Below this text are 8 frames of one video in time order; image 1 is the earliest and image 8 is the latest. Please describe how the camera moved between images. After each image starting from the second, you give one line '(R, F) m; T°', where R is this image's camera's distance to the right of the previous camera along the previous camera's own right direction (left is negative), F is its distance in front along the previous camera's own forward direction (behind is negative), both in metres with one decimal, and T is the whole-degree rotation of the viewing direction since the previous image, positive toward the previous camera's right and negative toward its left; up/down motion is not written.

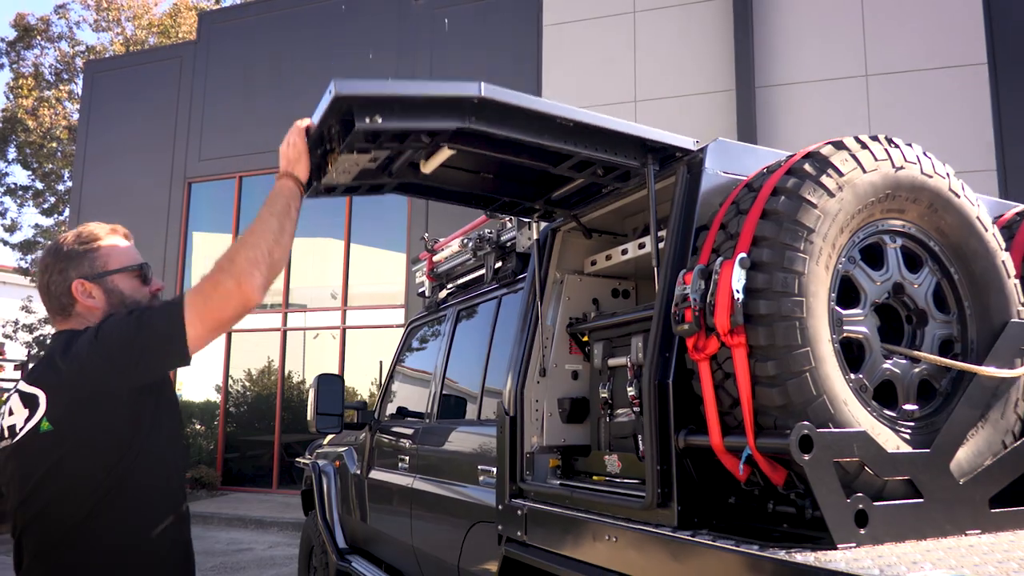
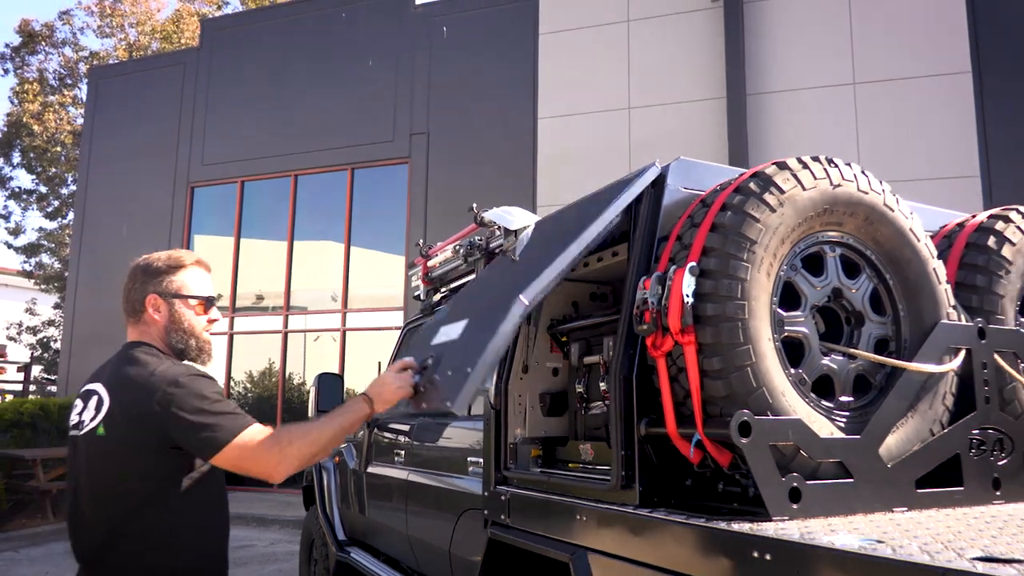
(0.0, -0.2) m; 0°
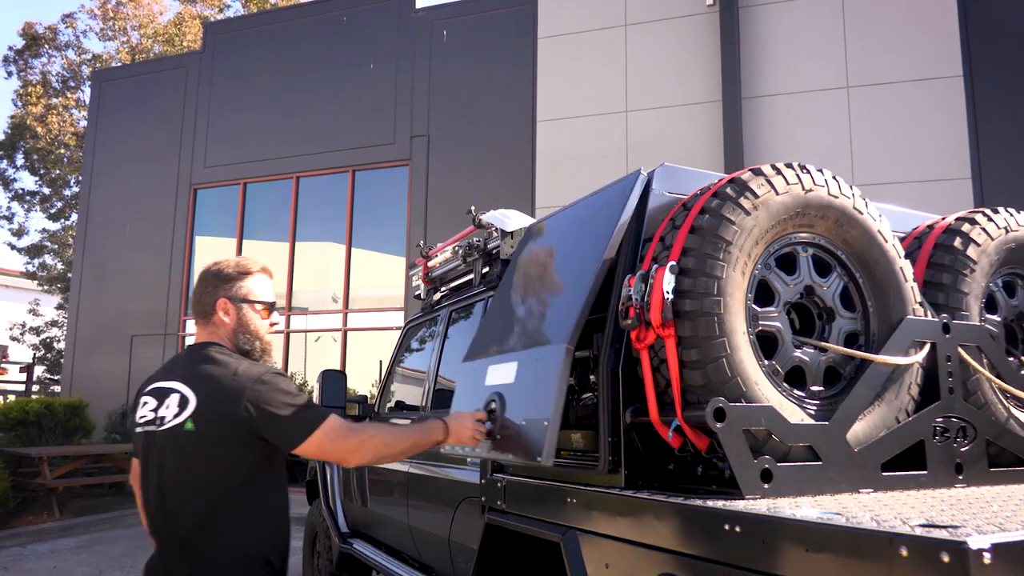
(0.0, -0.1) m; 0°
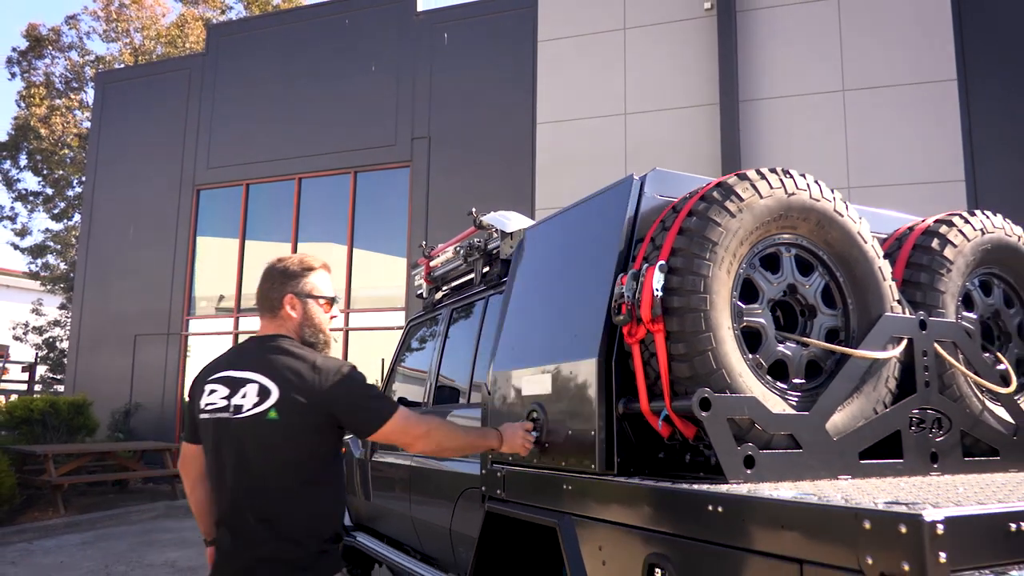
(0.0, -0.1) m; 0°
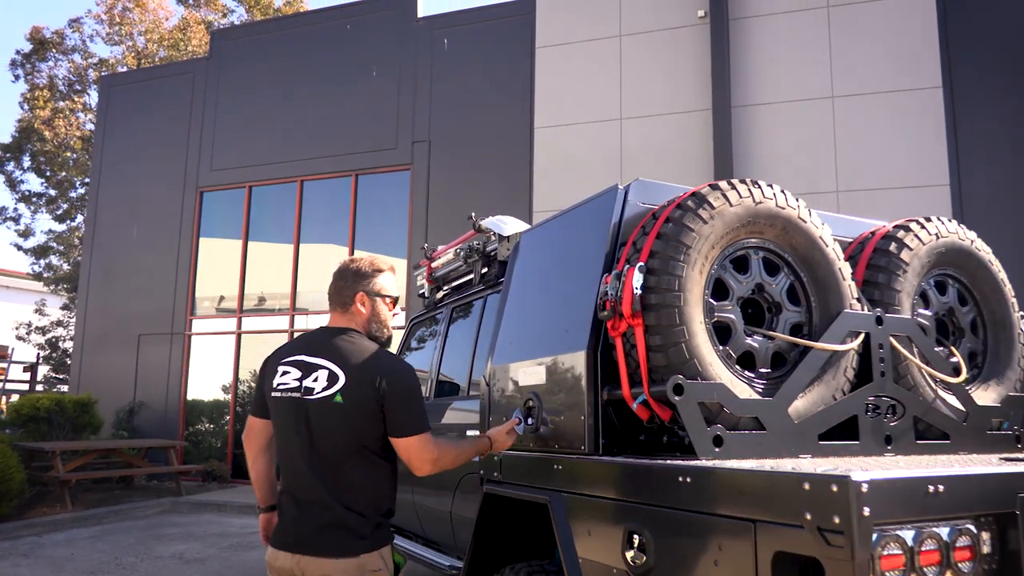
(0.0, -0.3) m; 0°
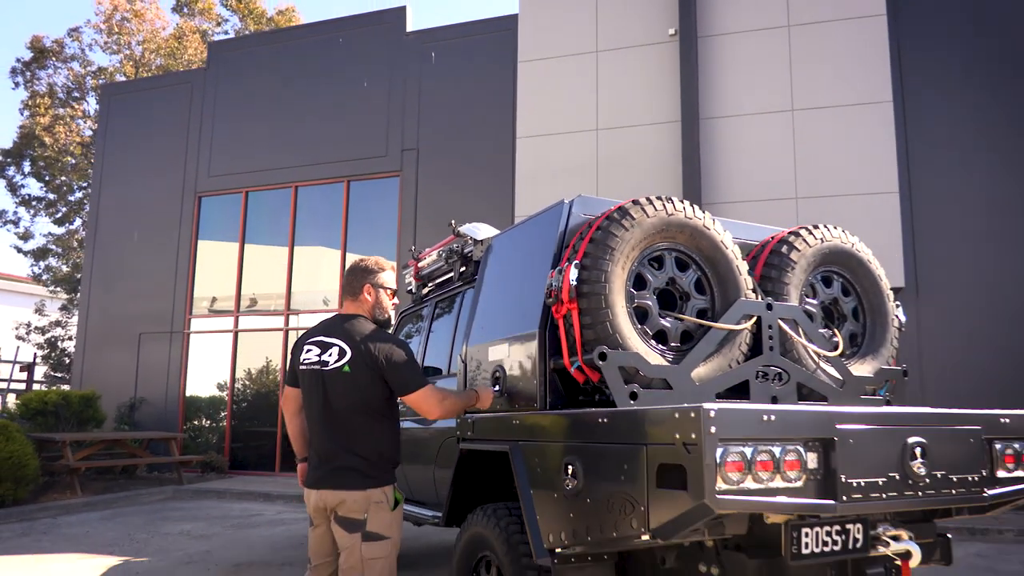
(+0.1, -0.7) m; +1°
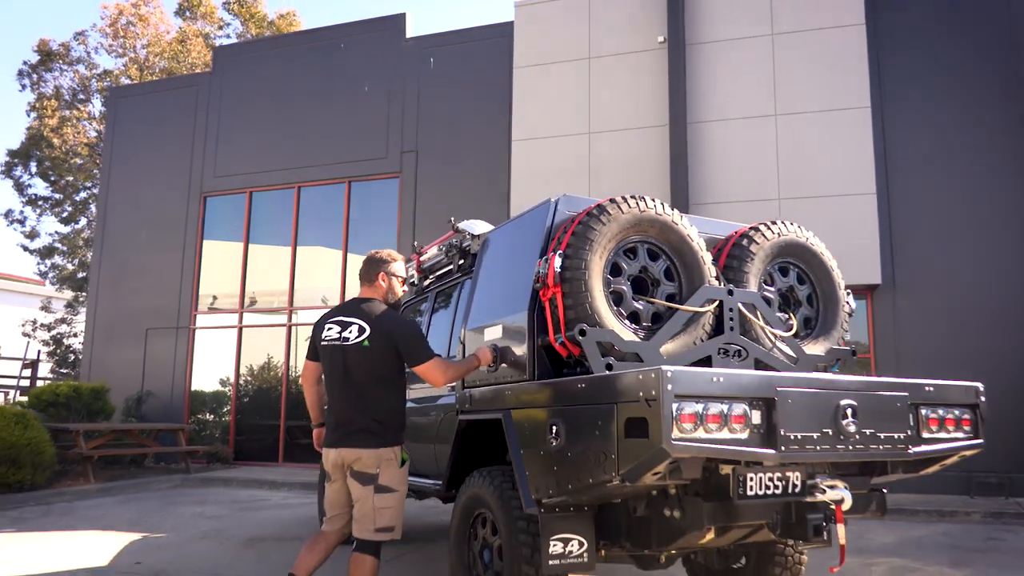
(0.0, -0.5) m; 0°
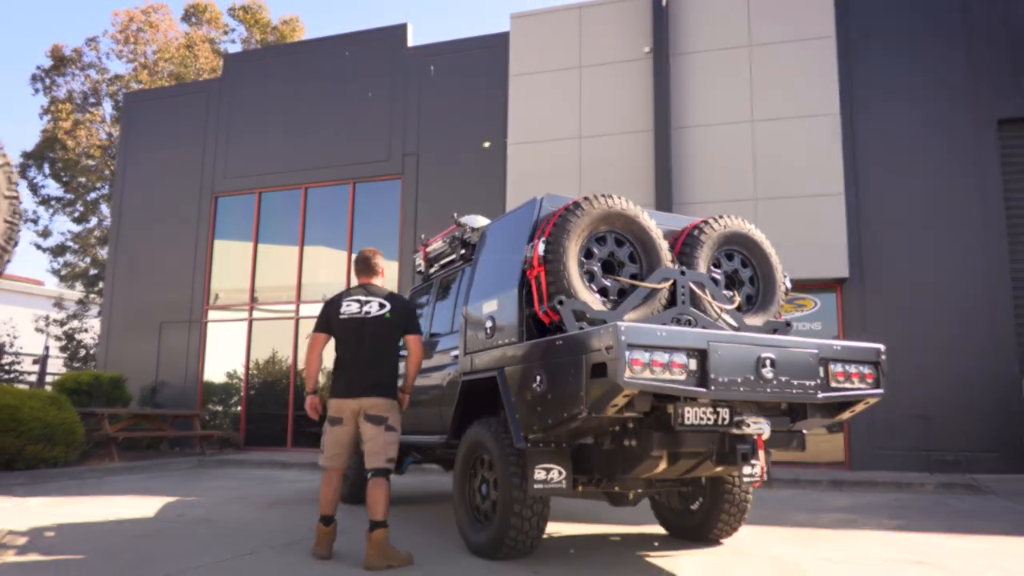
(0.0, -0.9) m; 0°
